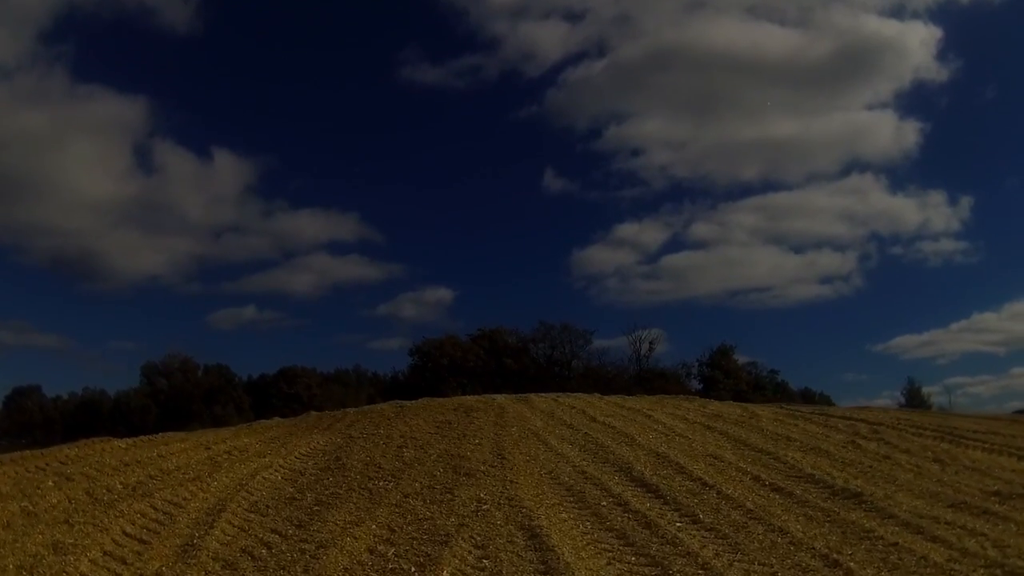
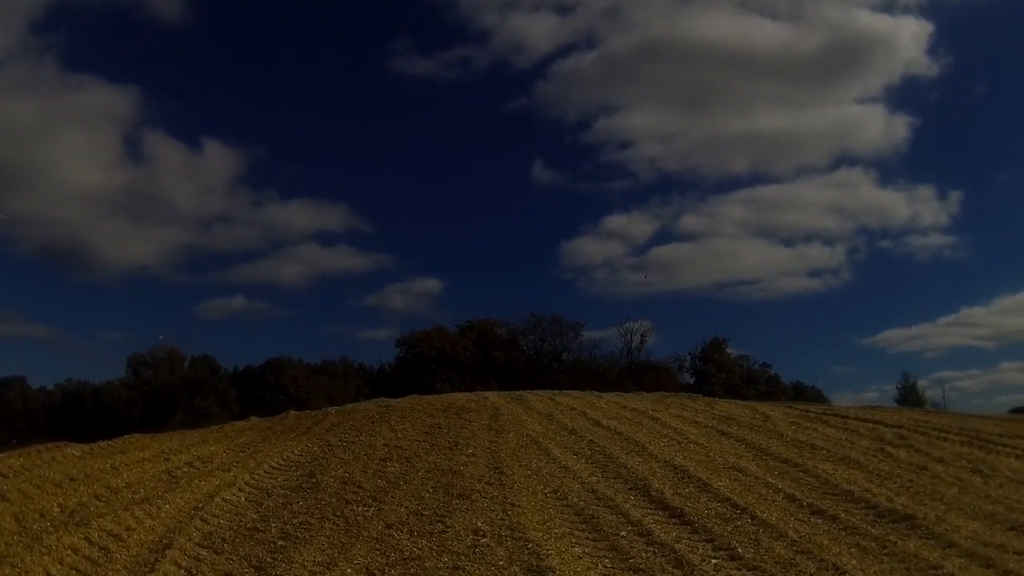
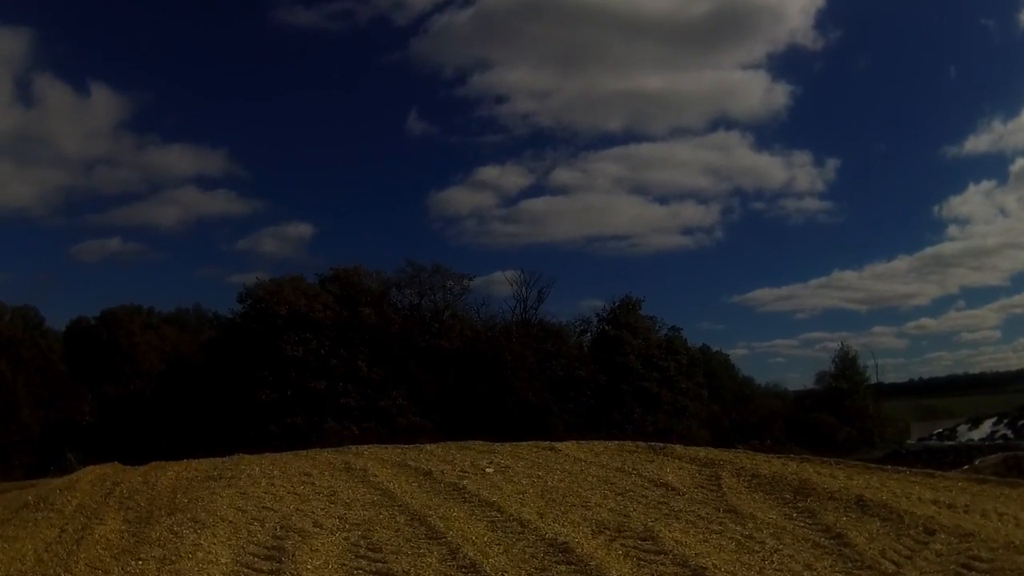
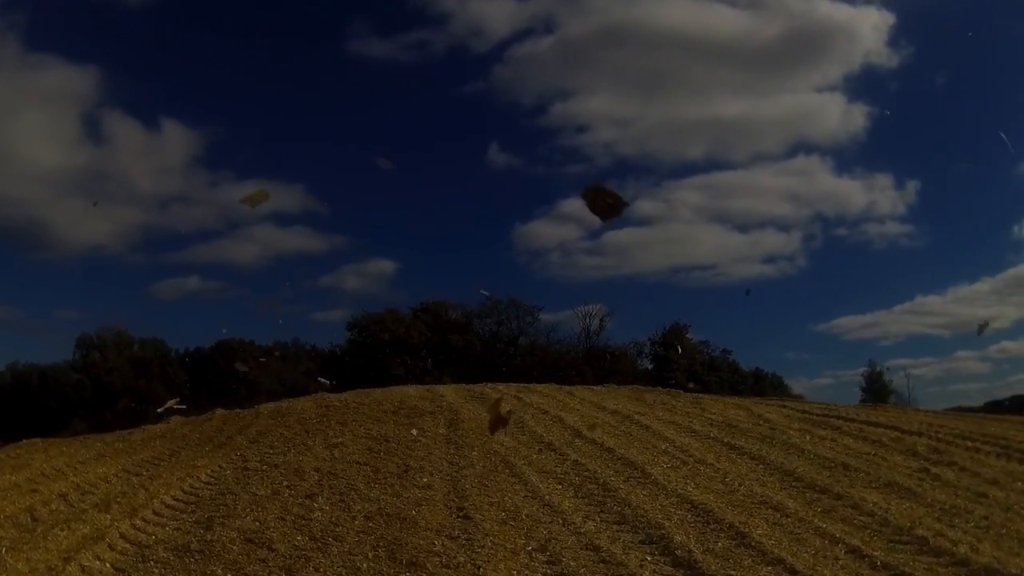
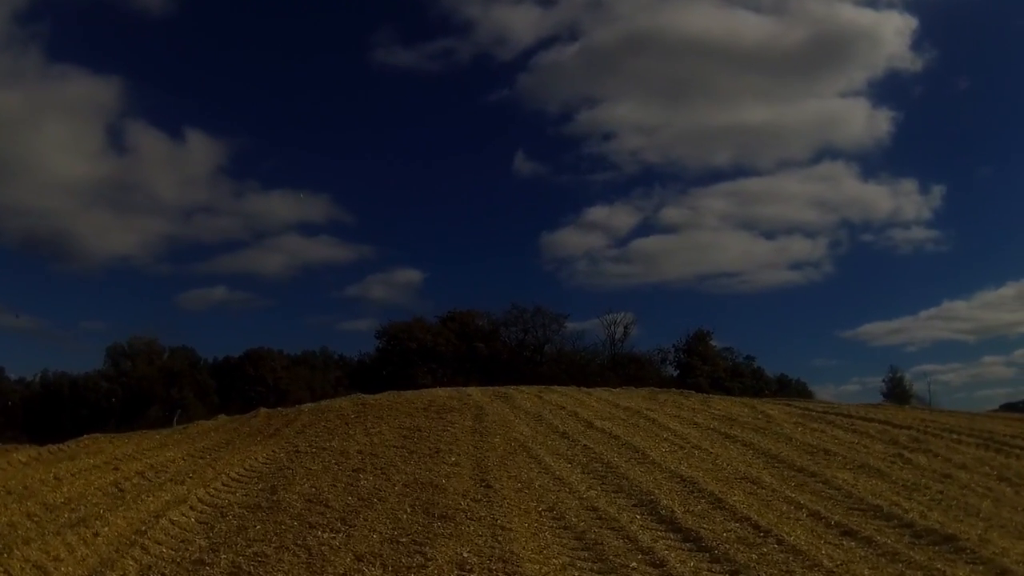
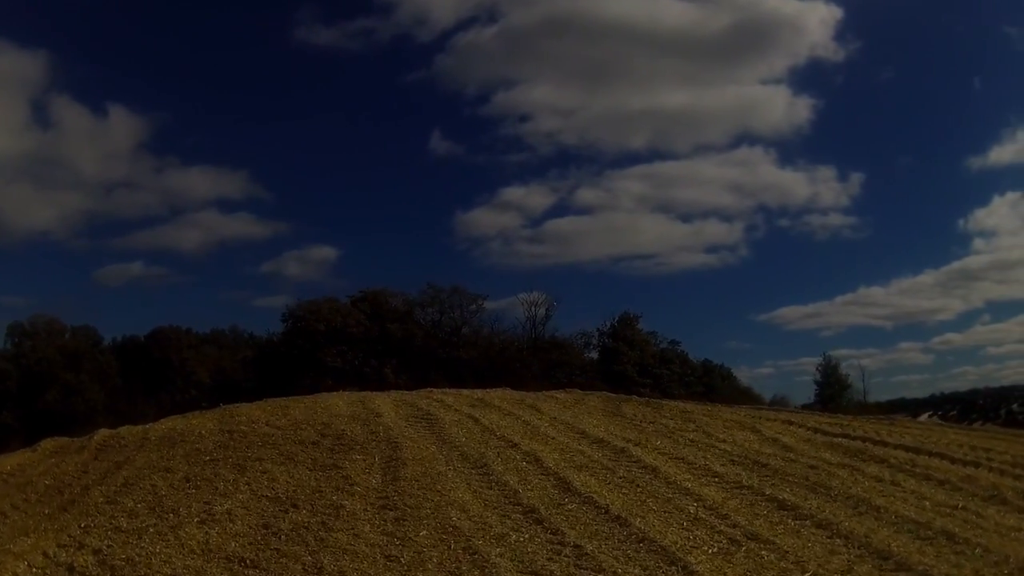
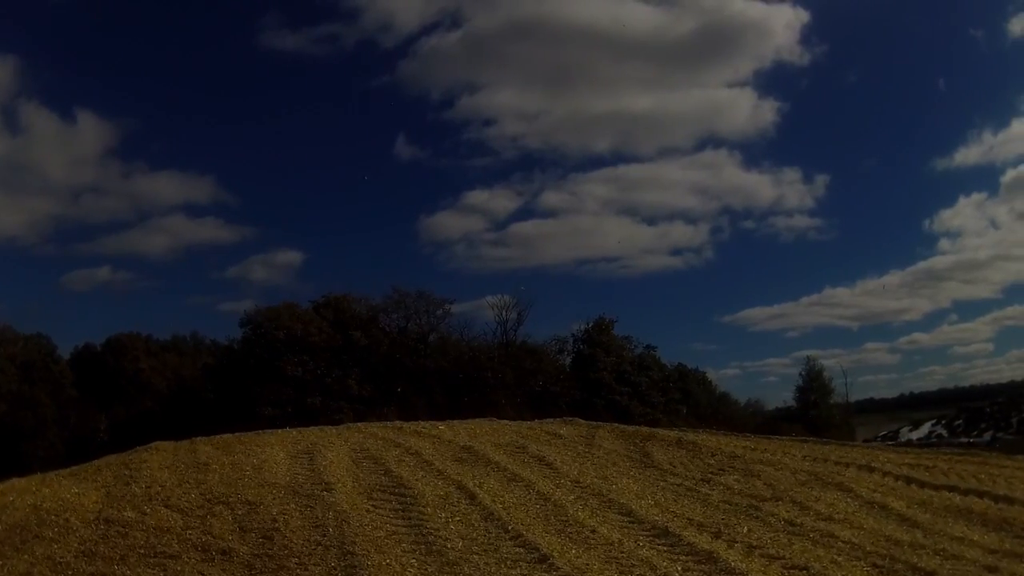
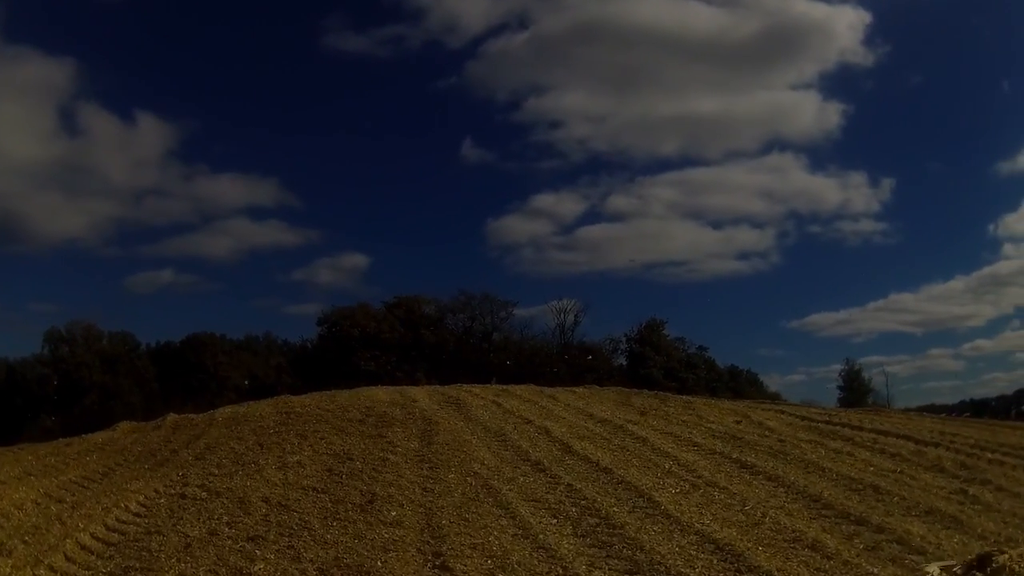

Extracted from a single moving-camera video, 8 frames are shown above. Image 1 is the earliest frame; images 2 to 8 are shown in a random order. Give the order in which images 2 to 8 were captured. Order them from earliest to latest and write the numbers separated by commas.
2, 5, 4, 8, 6, 7, 3
